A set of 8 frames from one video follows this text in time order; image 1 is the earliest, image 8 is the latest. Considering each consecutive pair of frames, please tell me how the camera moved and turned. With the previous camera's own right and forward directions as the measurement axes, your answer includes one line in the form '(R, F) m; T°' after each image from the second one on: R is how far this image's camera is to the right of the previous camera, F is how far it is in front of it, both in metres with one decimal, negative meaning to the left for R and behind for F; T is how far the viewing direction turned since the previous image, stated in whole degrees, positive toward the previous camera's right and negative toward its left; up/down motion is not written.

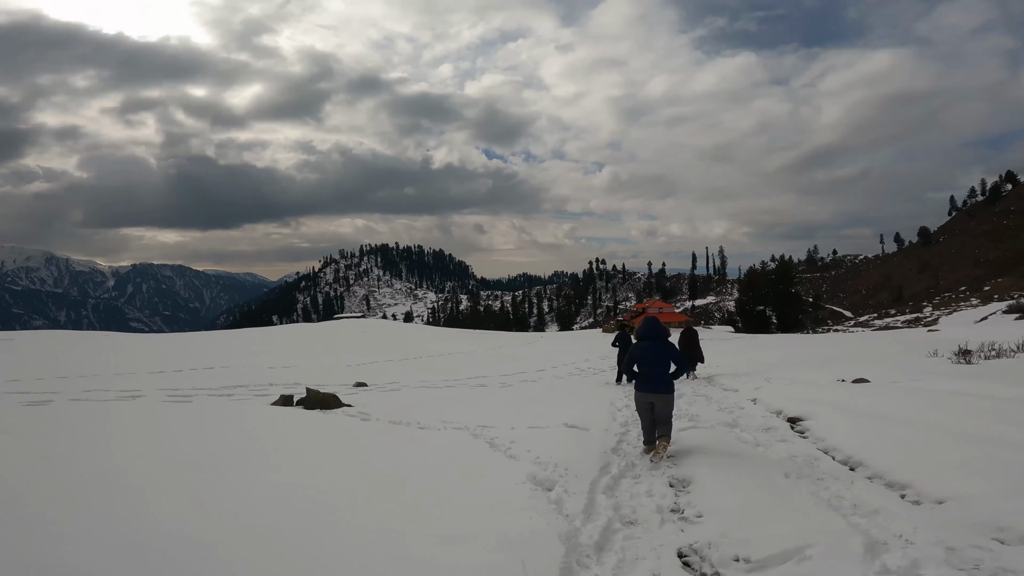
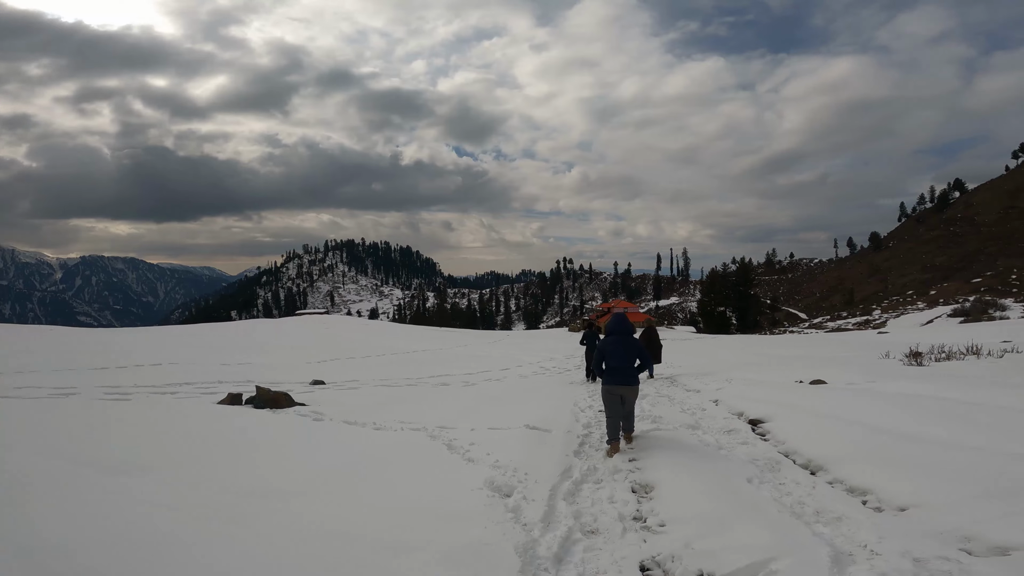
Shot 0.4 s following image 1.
(+0.2, +0.9) m; +4°
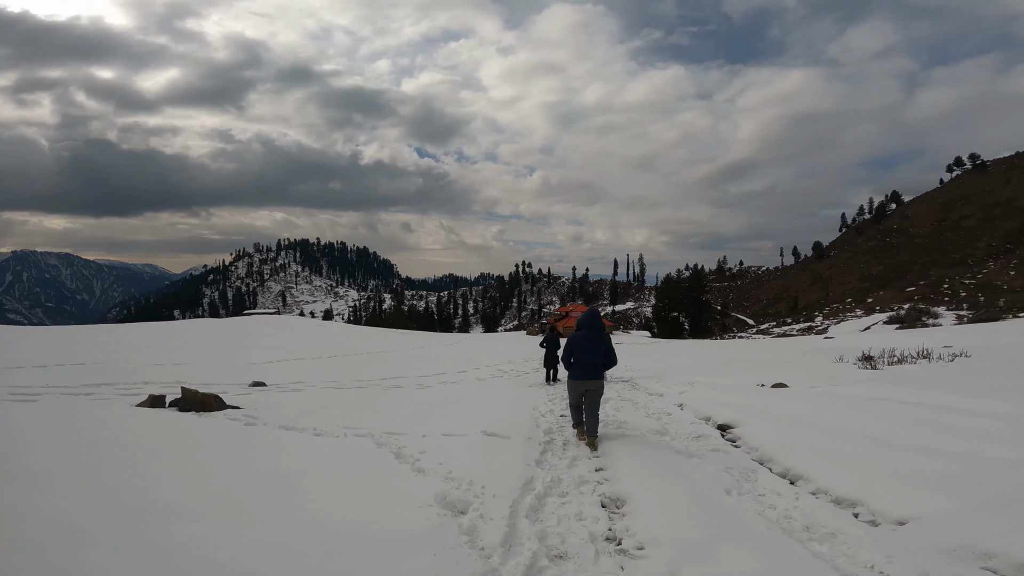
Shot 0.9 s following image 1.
(0.0, +0.9) m; +5°
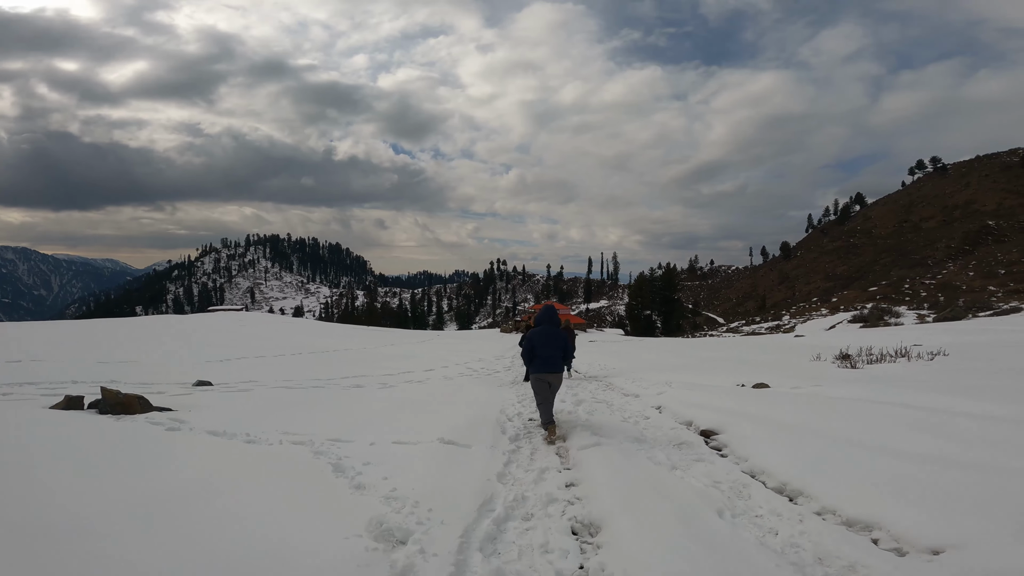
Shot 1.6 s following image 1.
(+0.1, +0.8) m; +3°
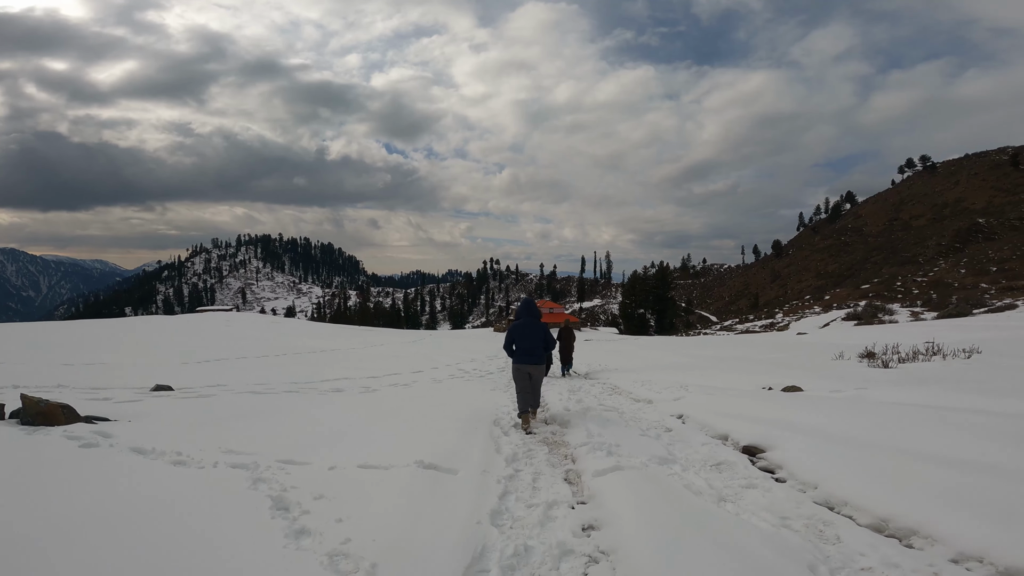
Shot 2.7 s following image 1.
(0.0, +0.4) m; +1°
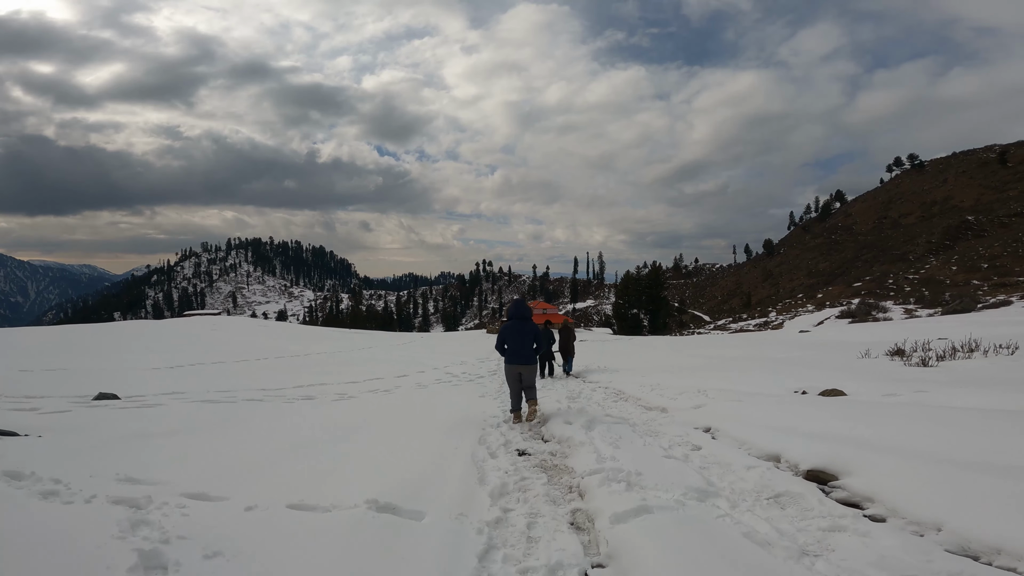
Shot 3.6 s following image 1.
(0.0, +0.5) m; +1°
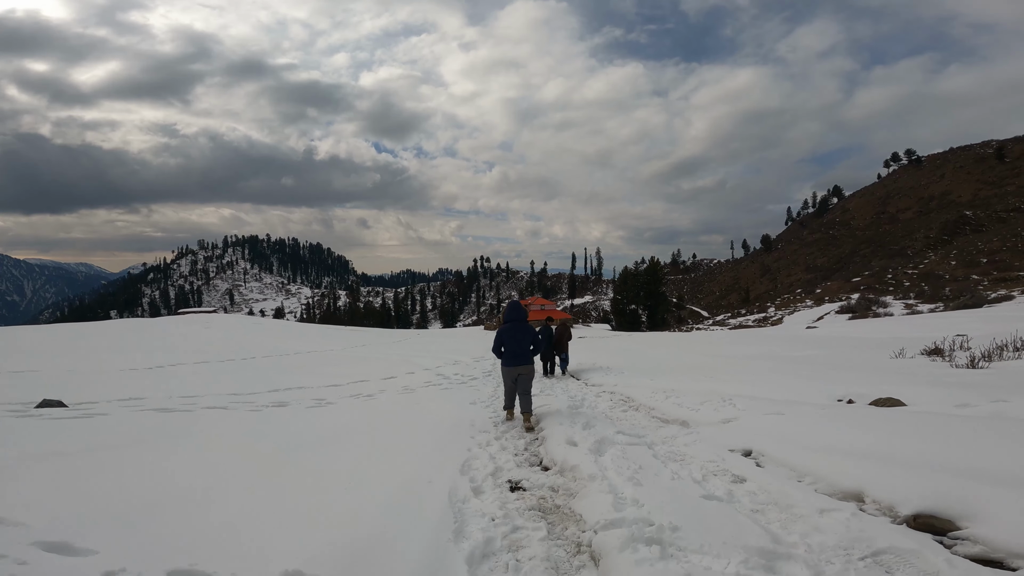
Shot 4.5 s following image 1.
(0.0, +0.2) m; 0°
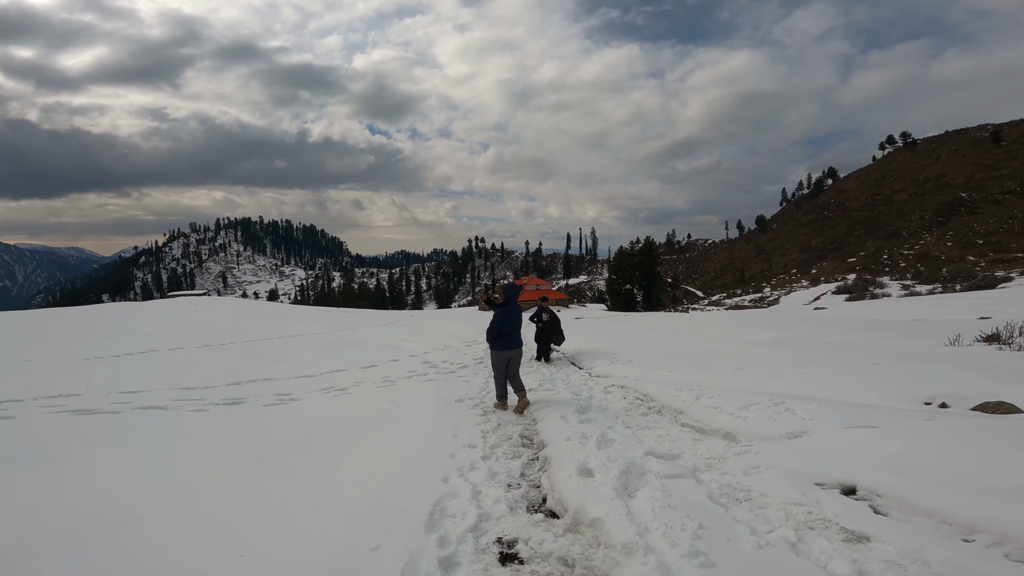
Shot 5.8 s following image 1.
(0.0, +0.7) m; +1°
